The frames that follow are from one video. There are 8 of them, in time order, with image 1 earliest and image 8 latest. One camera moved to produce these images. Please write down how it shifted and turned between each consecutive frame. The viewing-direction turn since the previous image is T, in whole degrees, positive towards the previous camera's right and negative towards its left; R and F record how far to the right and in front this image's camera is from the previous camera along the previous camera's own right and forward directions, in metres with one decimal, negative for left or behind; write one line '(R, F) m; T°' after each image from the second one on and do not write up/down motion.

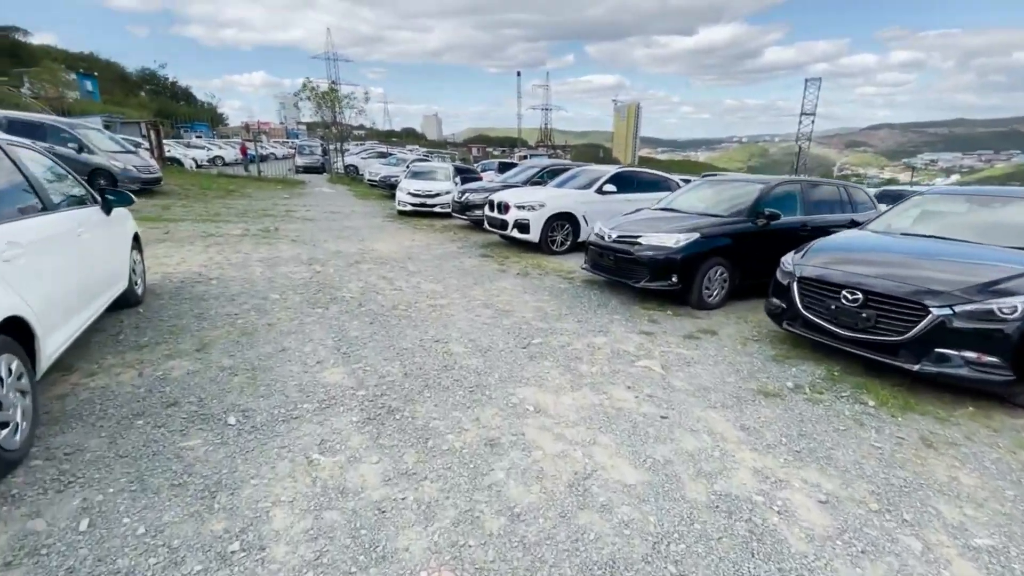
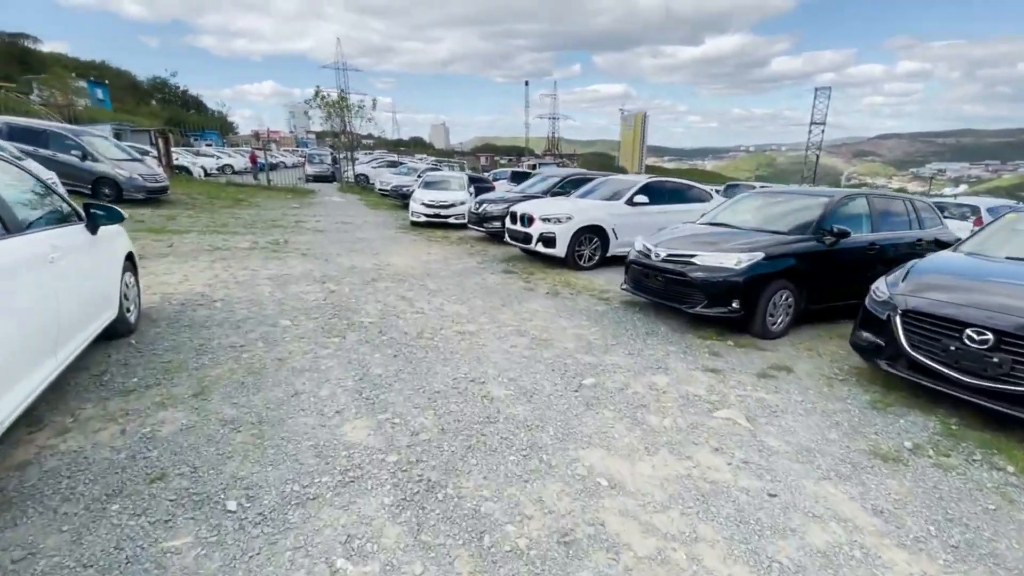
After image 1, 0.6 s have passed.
(-0.4, +0.6) m; -1°
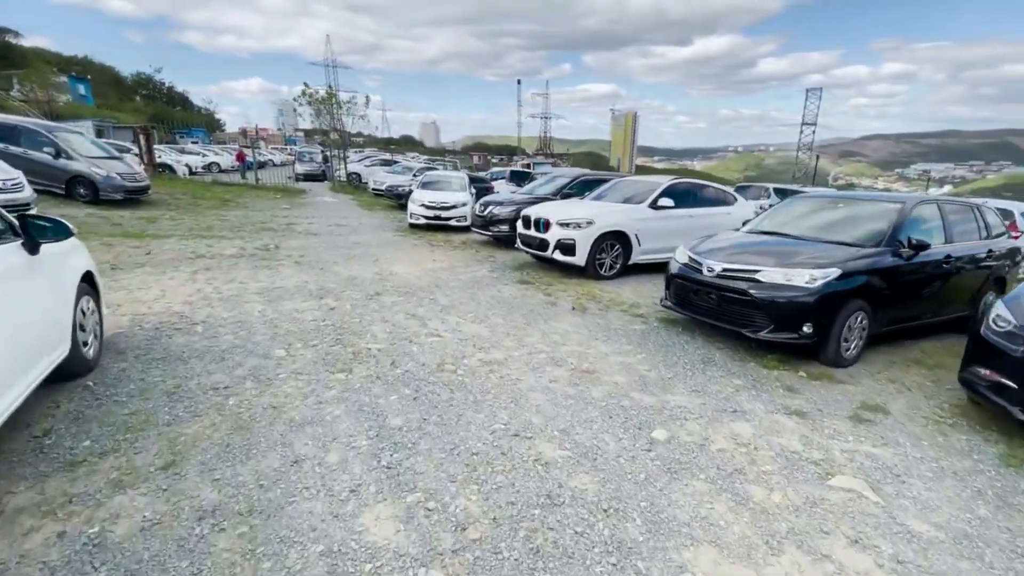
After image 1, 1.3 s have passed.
(-0.4, +0.8) m; +1°
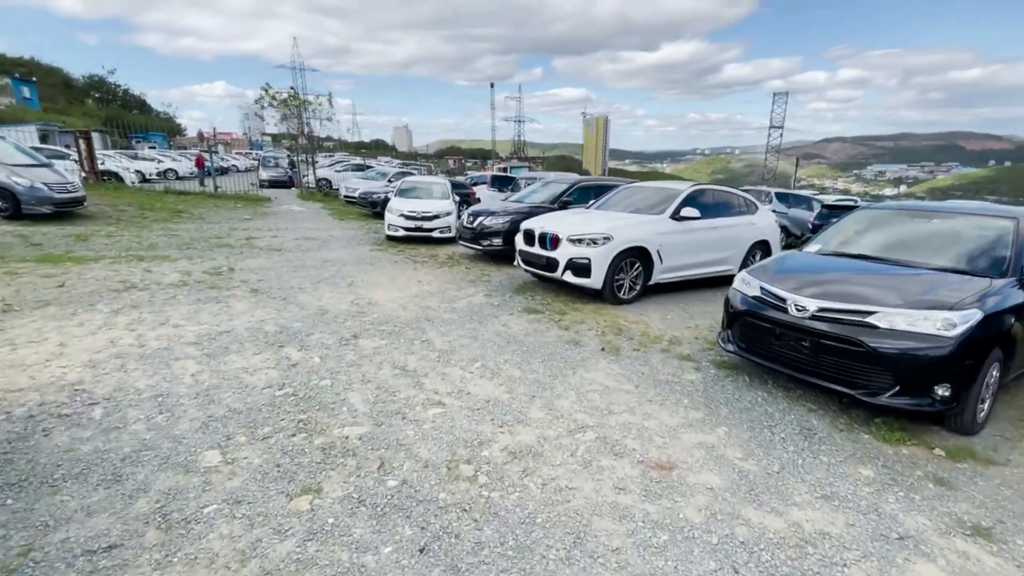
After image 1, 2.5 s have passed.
(-0.4, +1.3) m; +3°
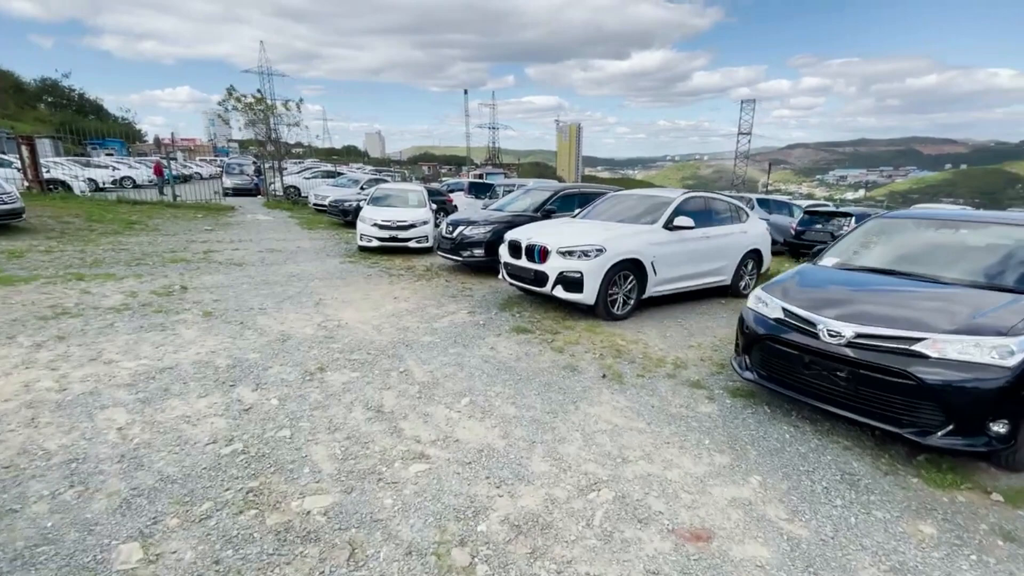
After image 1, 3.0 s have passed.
(-0.1, +0.5) m; +3°
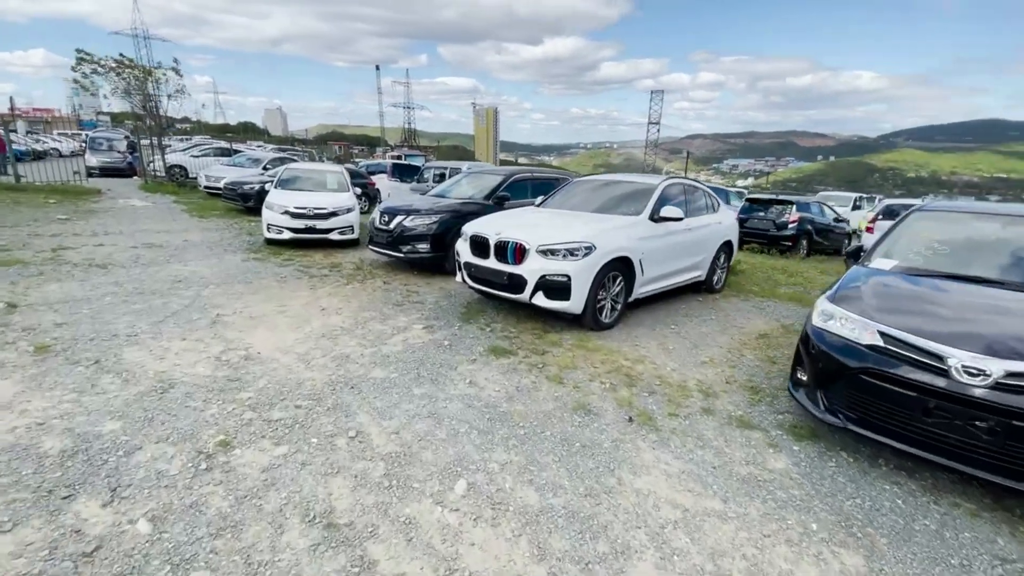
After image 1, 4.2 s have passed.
(-0.5, +1.3) m; +10°
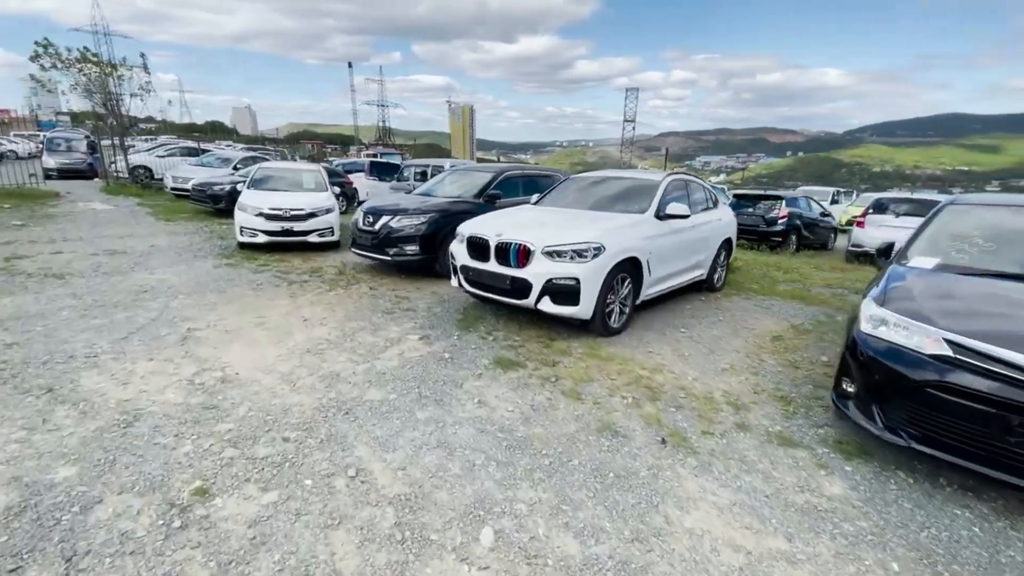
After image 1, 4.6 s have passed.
(-0.2, +0.4) m; +3°
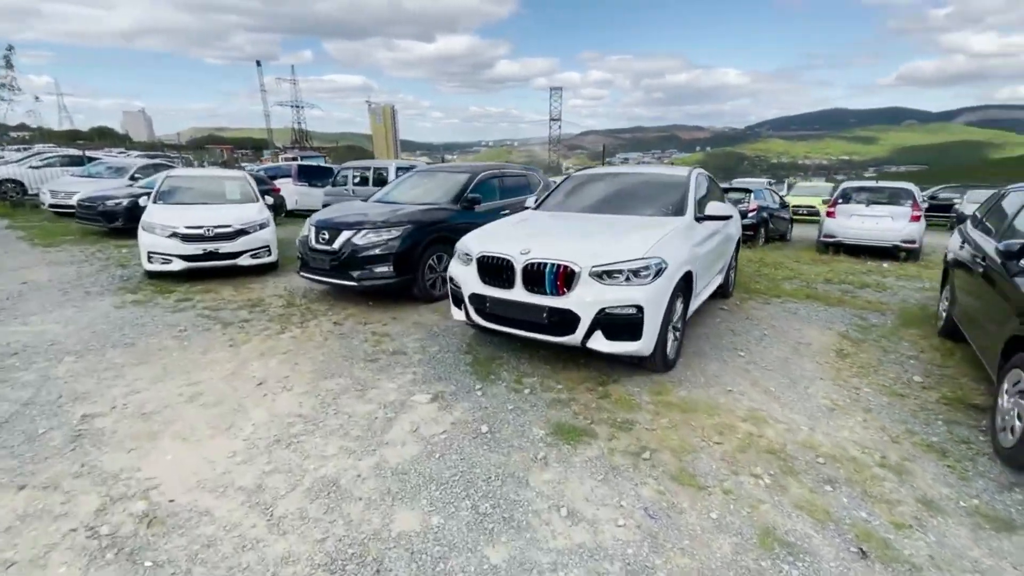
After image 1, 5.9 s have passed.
(-0.8, +1.2) m; +8°
